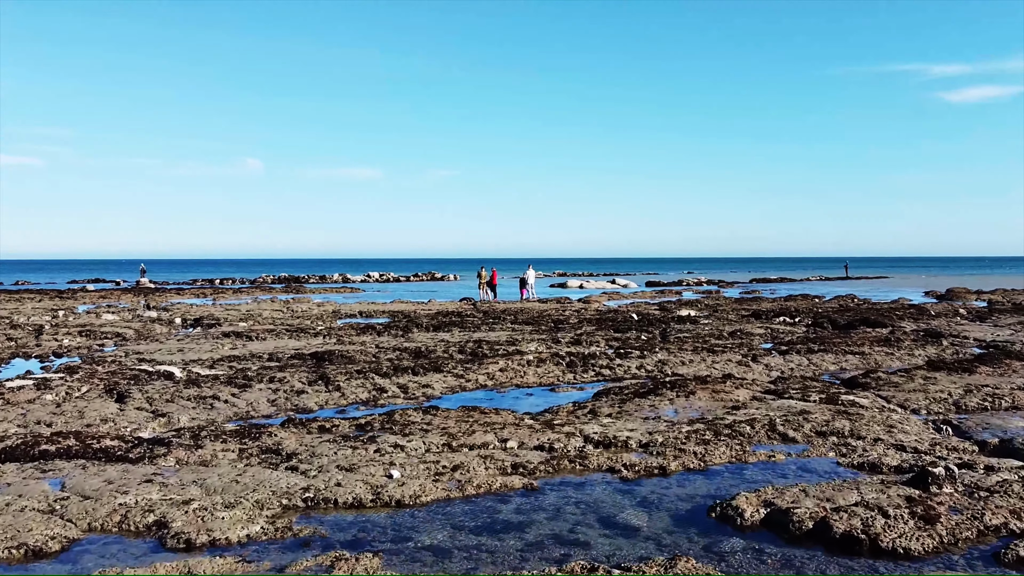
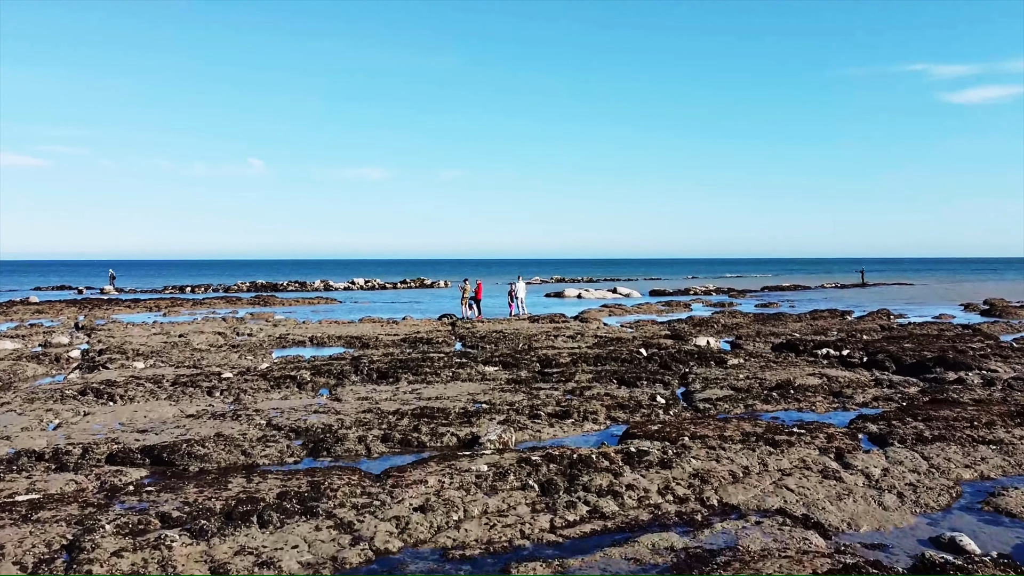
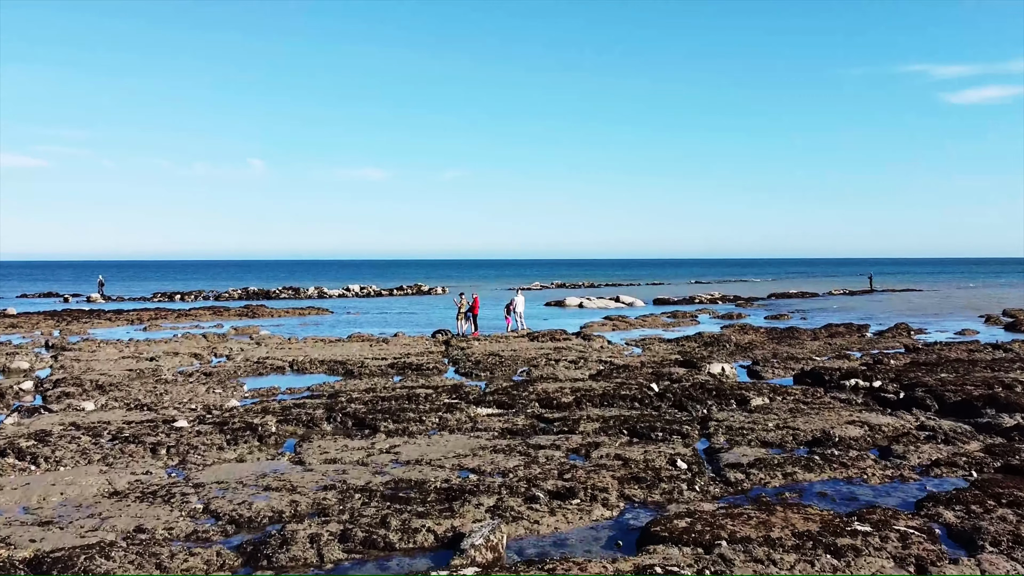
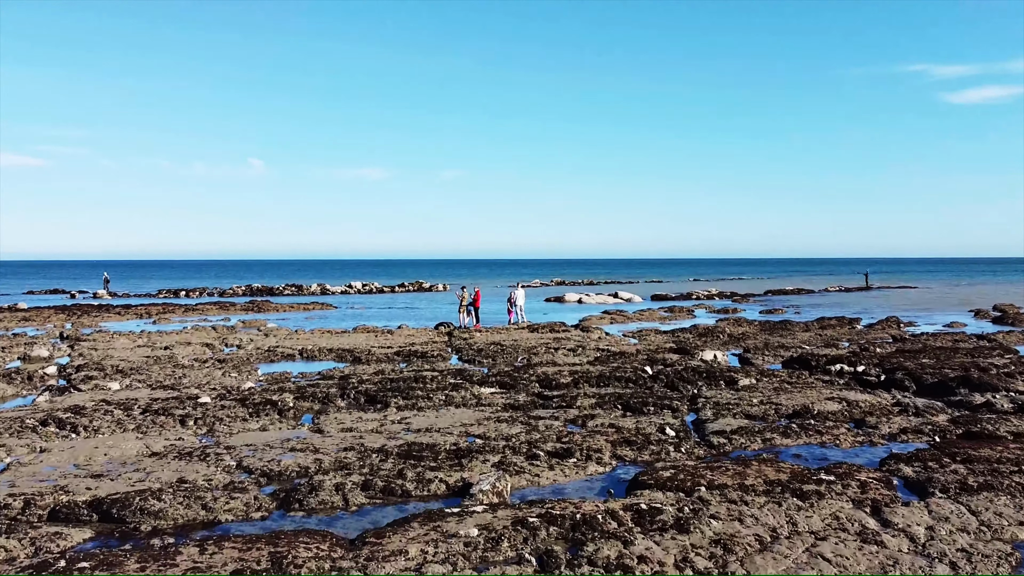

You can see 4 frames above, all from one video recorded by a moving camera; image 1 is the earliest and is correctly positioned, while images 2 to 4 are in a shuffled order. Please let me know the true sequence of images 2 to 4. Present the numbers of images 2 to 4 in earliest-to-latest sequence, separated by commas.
2, 4, 3
